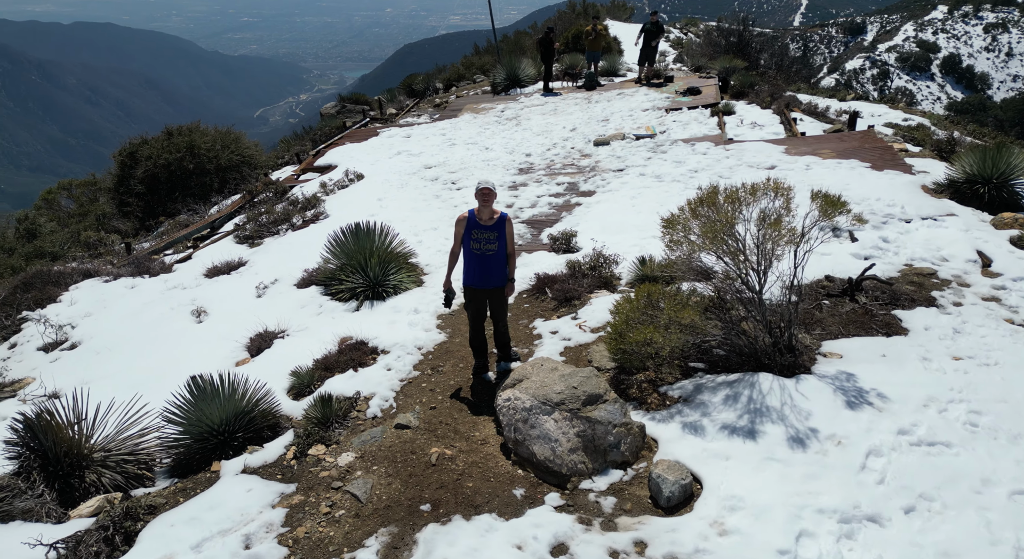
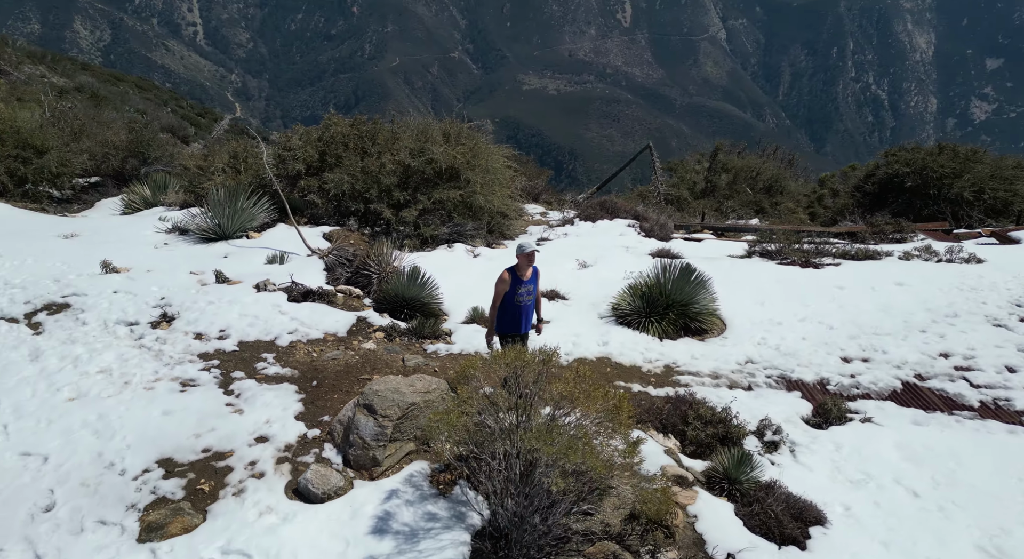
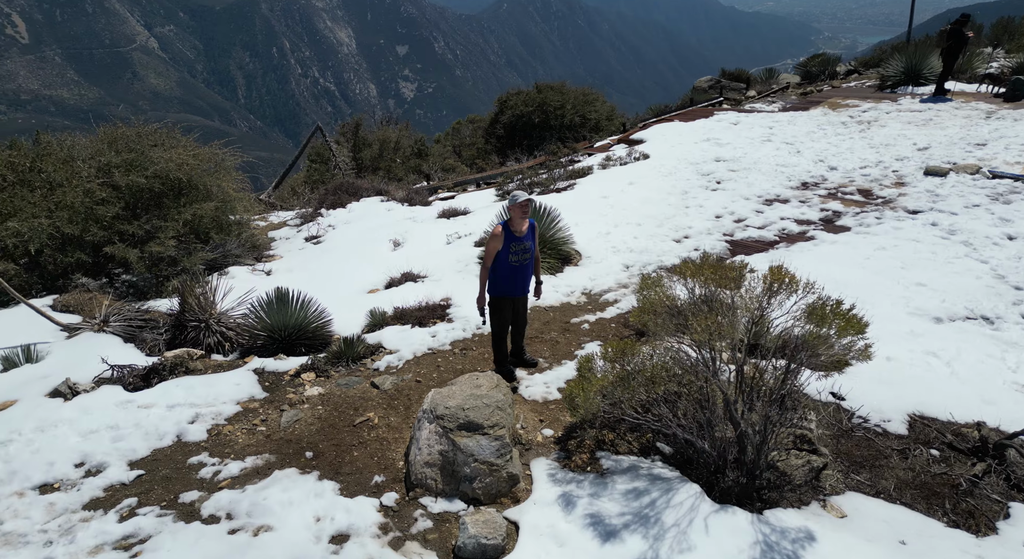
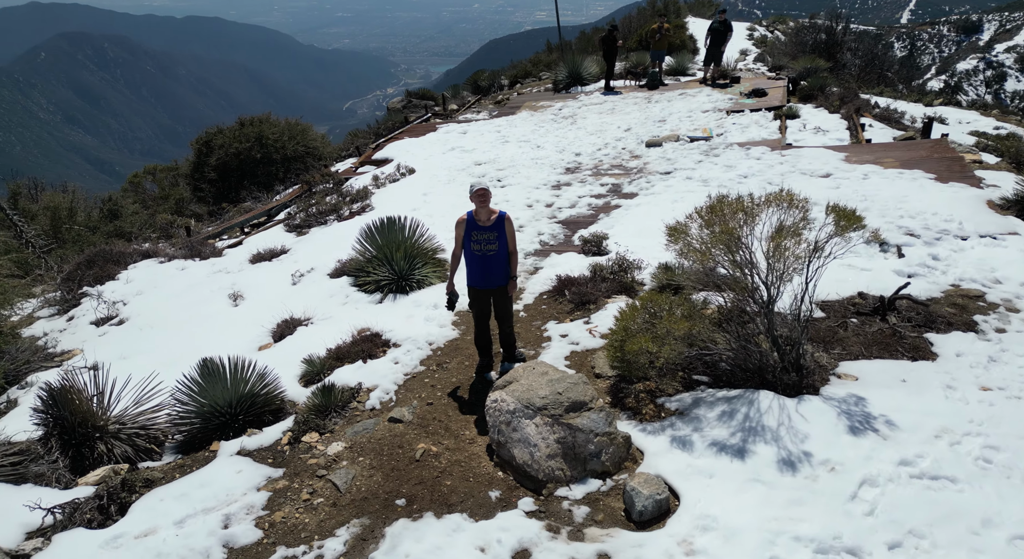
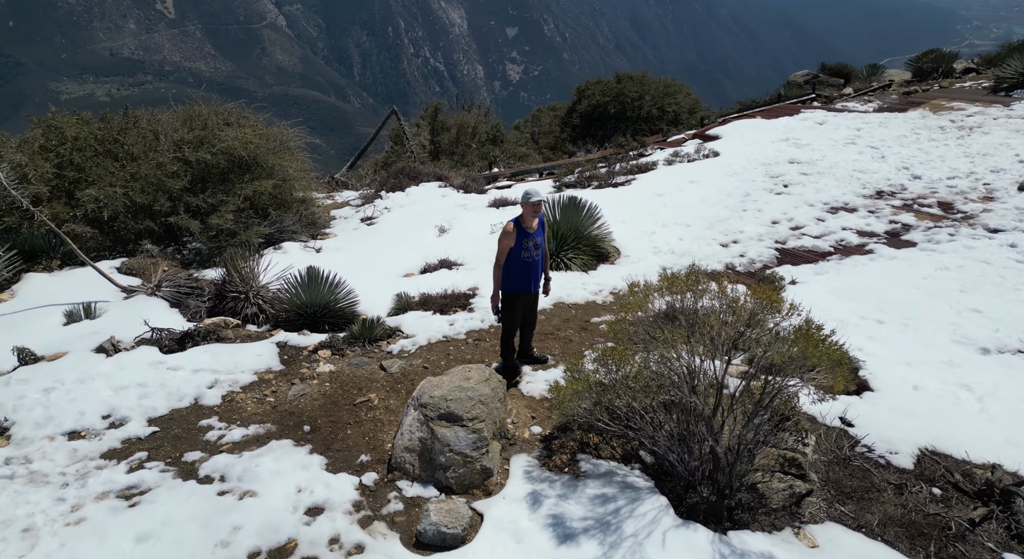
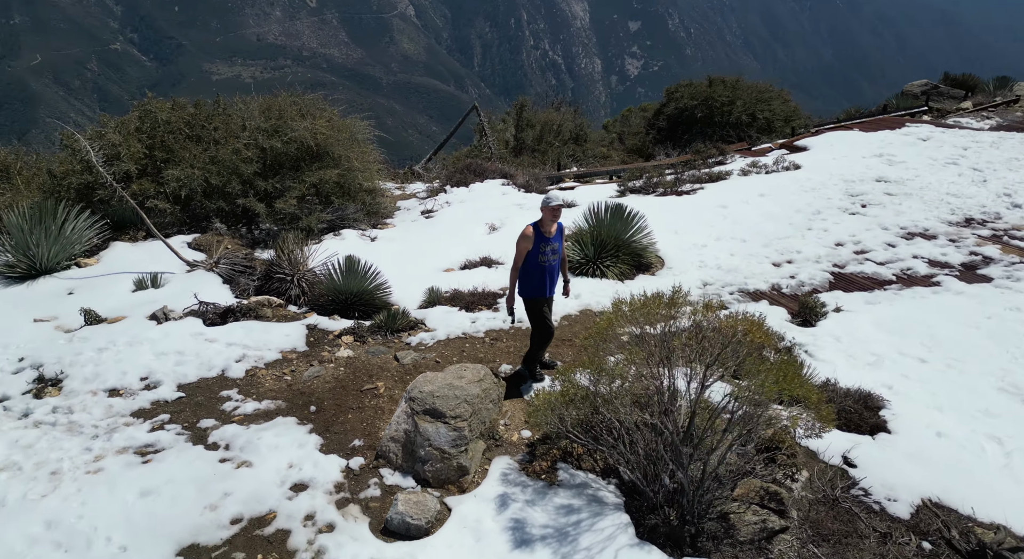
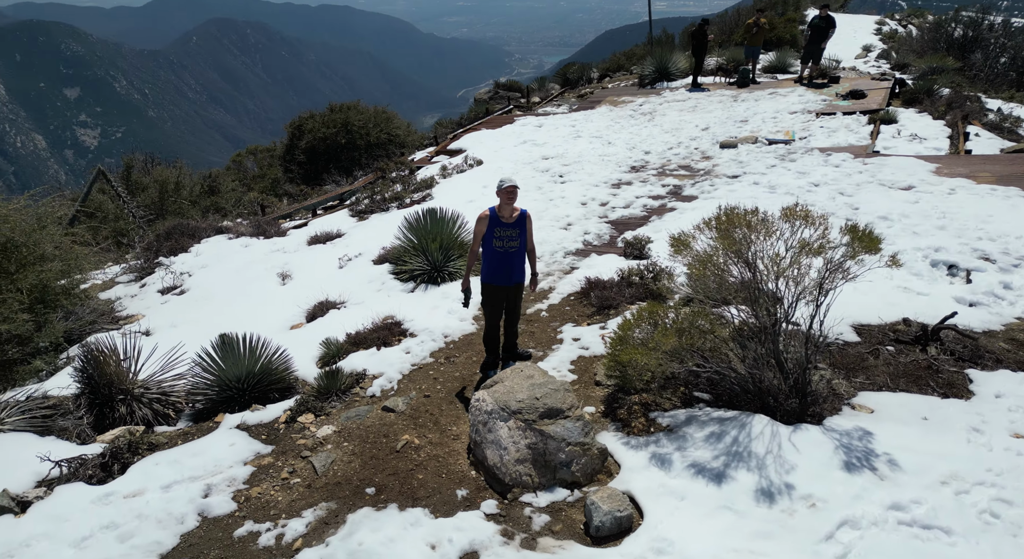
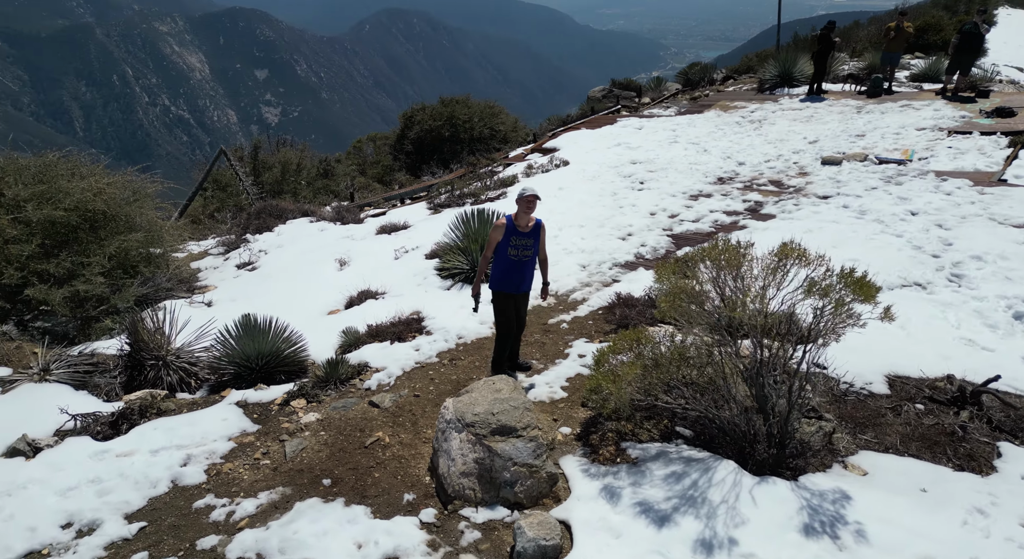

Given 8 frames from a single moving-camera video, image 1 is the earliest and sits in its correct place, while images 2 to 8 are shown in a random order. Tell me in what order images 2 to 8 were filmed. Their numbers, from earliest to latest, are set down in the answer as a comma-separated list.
4, 7, 8, 3, 5, 6, 2
